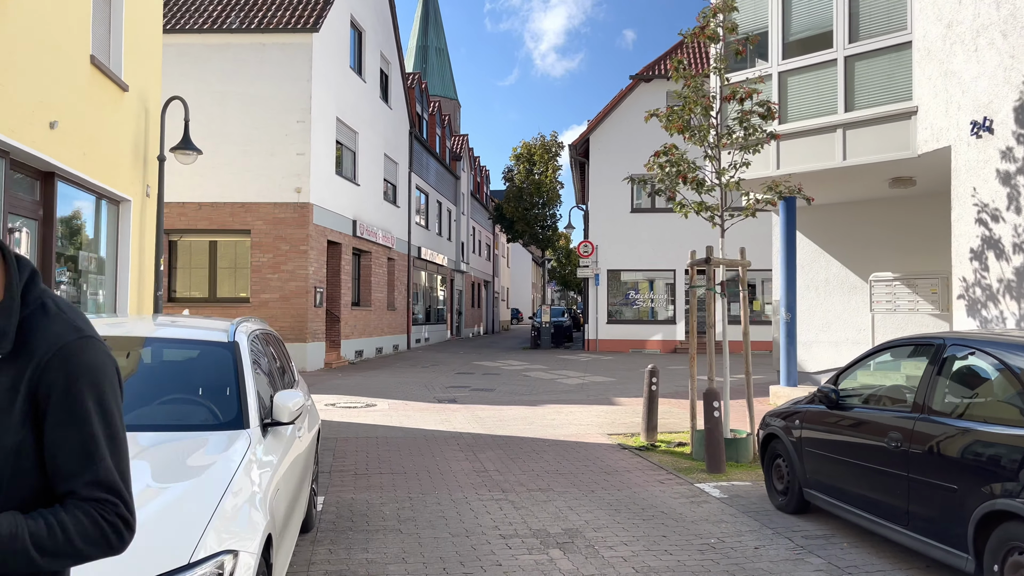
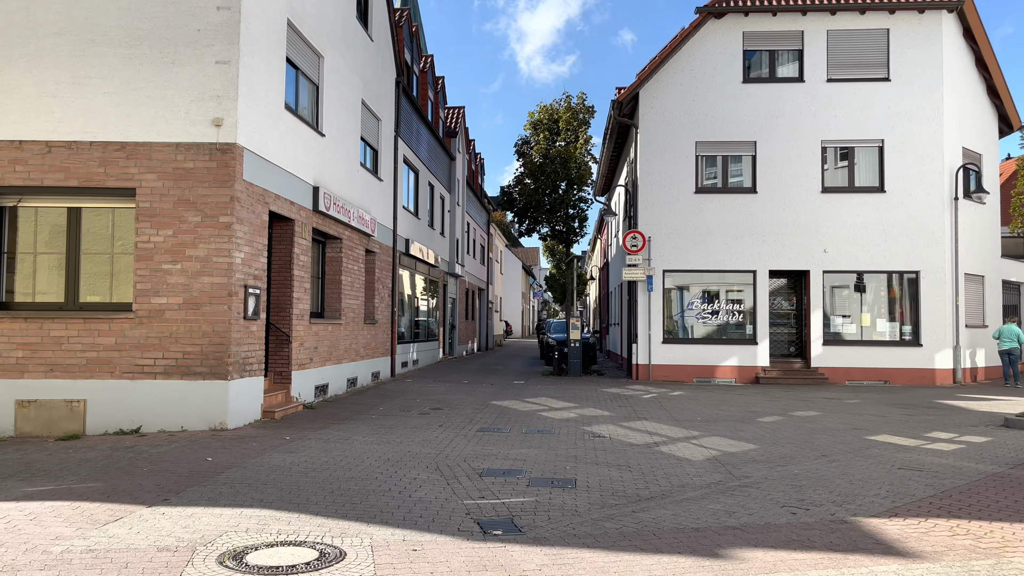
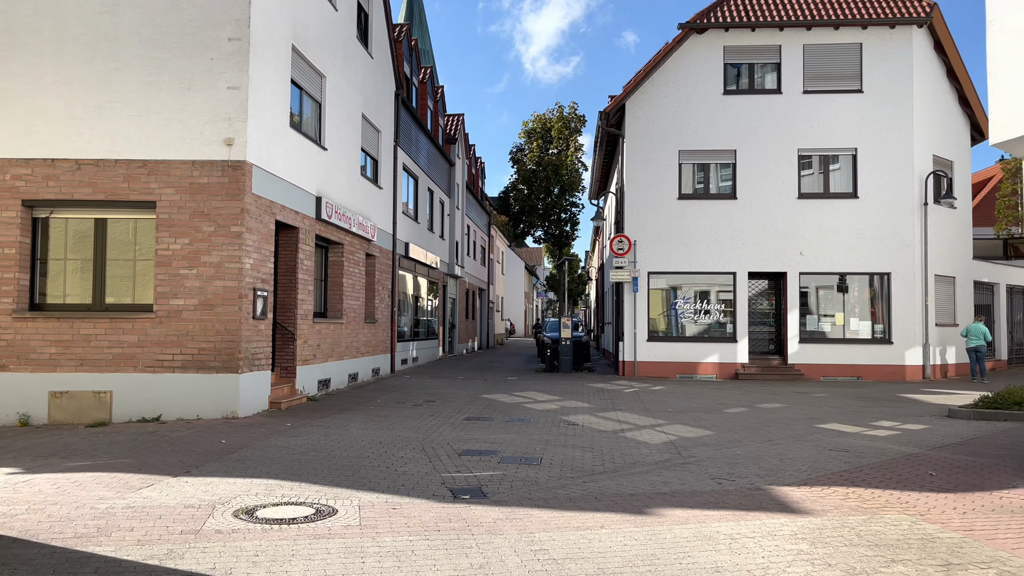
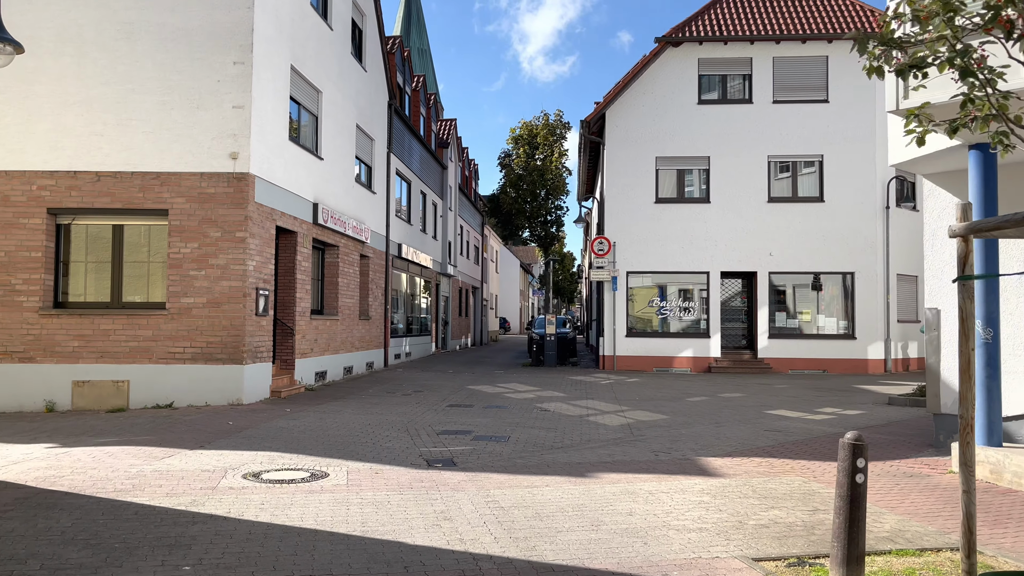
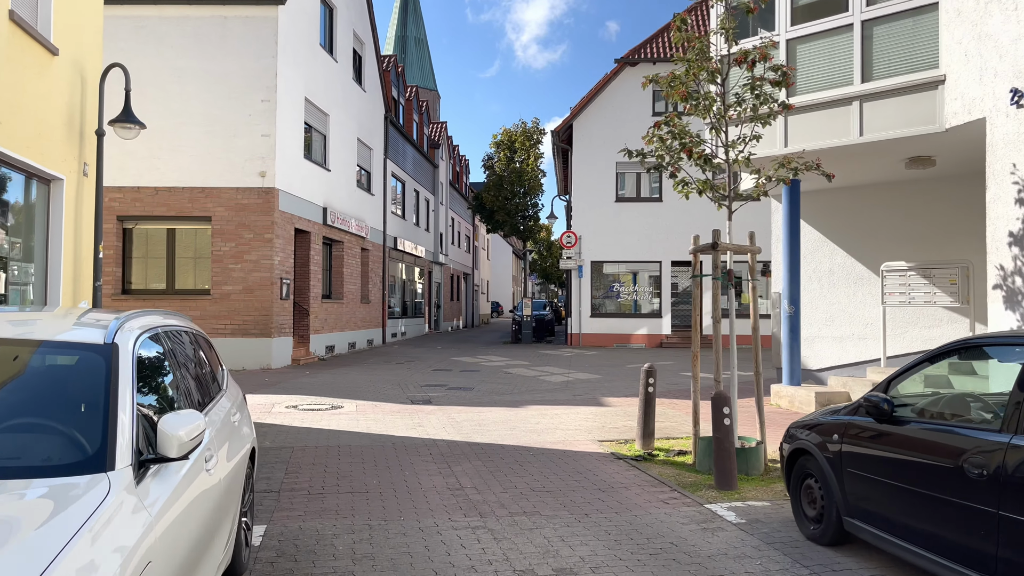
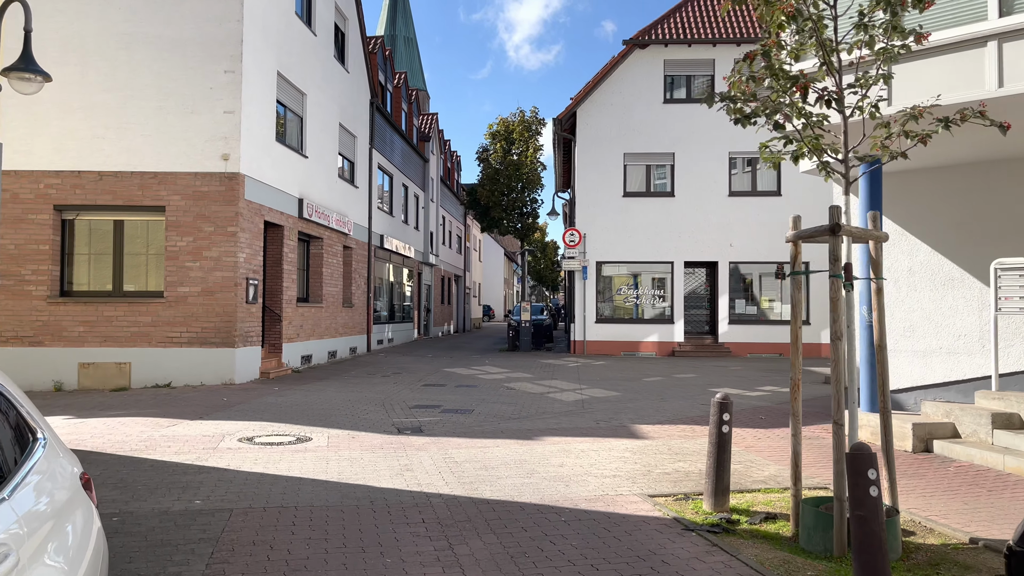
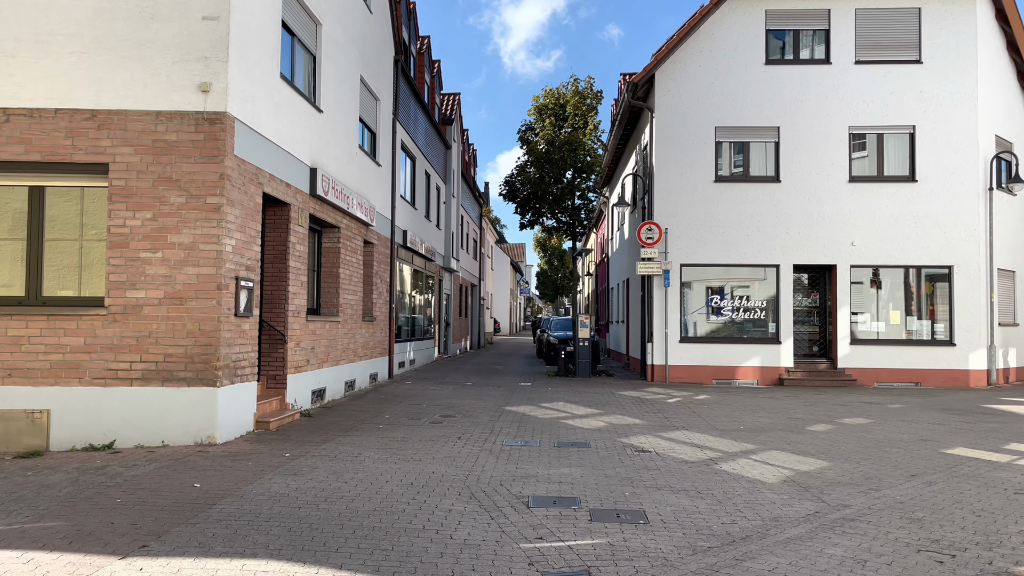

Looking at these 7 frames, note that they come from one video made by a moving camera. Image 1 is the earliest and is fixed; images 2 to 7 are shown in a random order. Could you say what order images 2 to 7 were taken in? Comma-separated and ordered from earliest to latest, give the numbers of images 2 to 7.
5, 6, 4, 3, 2, 7
